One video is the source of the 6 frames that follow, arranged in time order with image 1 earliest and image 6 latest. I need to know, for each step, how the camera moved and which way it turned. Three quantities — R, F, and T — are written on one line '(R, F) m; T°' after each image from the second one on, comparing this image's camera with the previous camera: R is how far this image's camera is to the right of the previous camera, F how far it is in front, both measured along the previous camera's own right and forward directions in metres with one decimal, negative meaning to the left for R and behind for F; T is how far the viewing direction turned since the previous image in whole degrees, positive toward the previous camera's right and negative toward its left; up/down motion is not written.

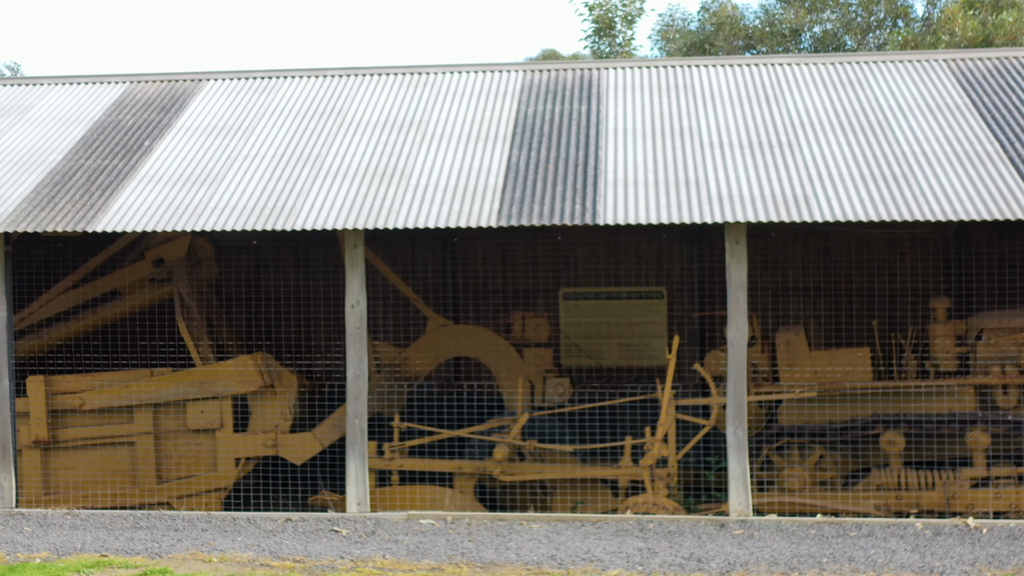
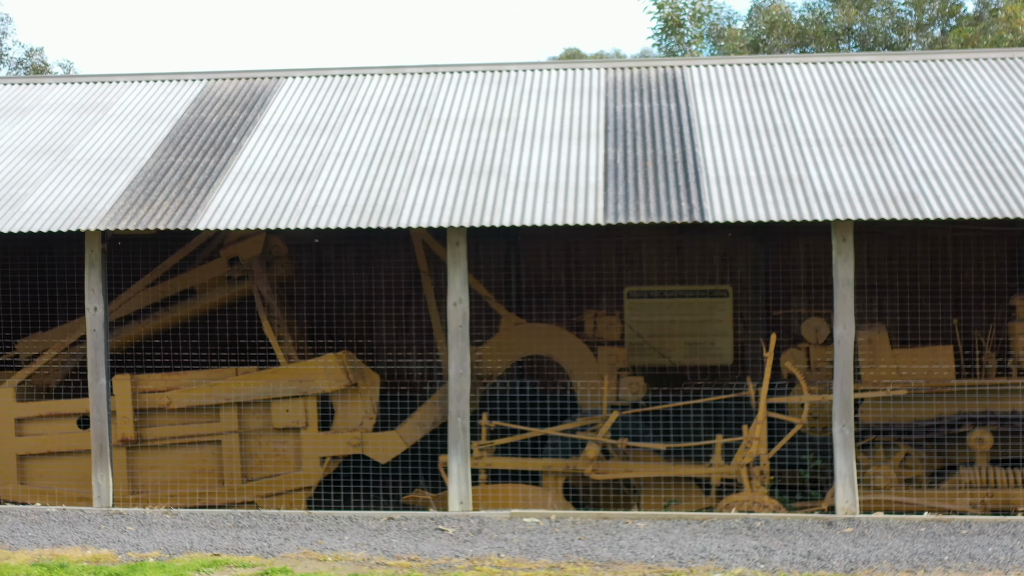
(-0.6, 0.0) m; 0°
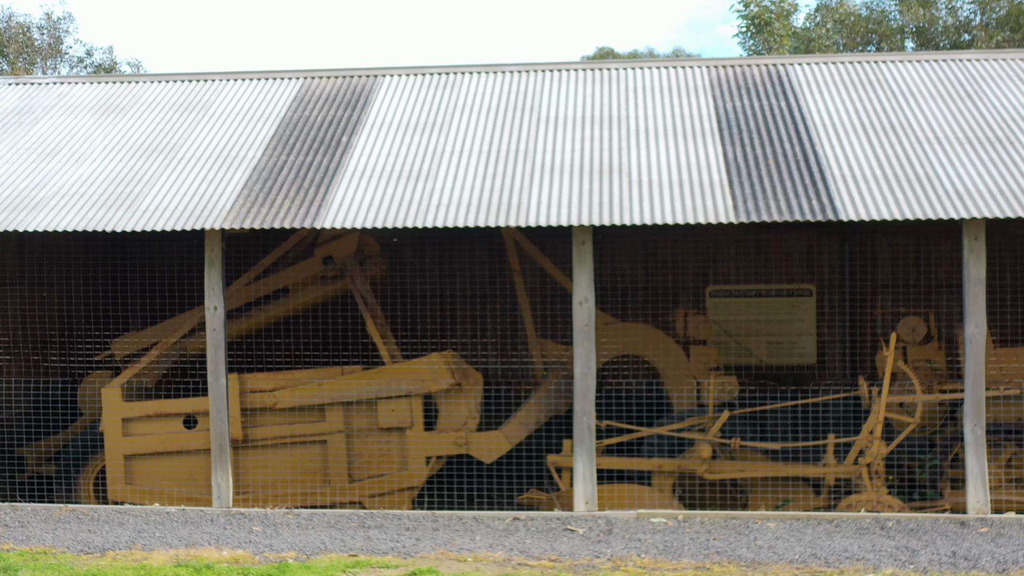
(-0.7, 0.0) m; 0°
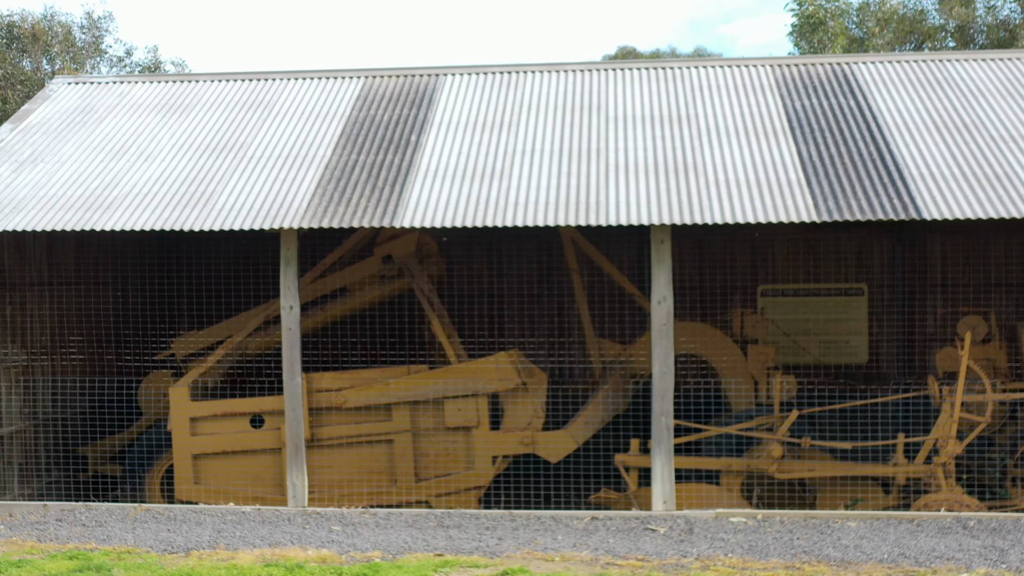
(-0.4, 0.0) m; 0°
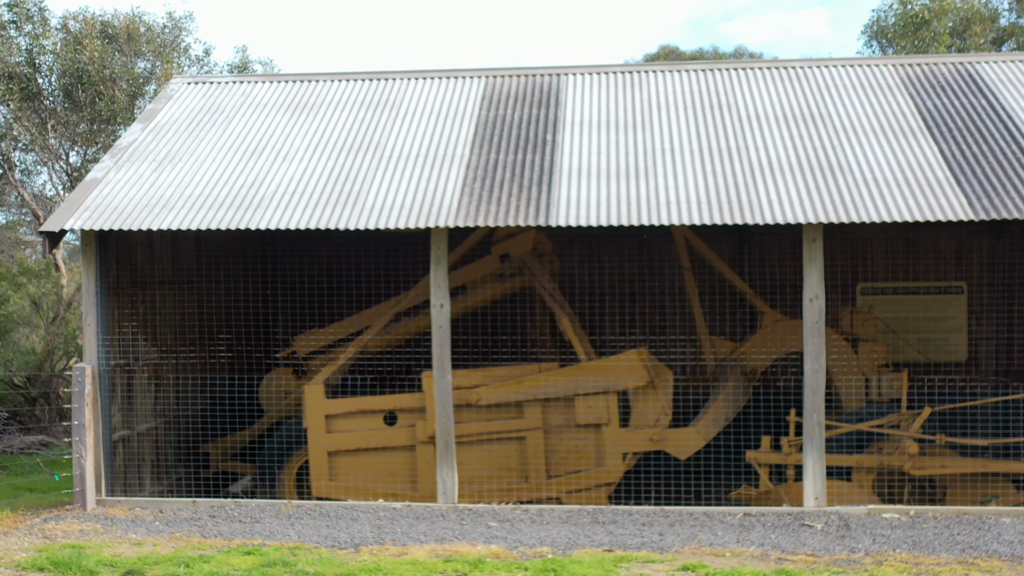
(-0.9, -0.1) m; 0°
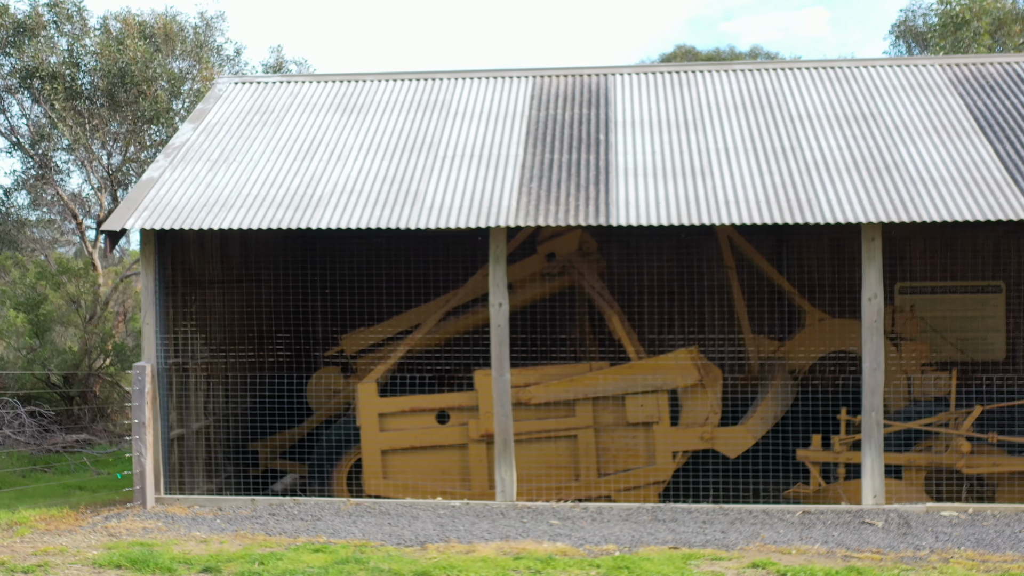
(-0.3, 0.0) m; 0°
